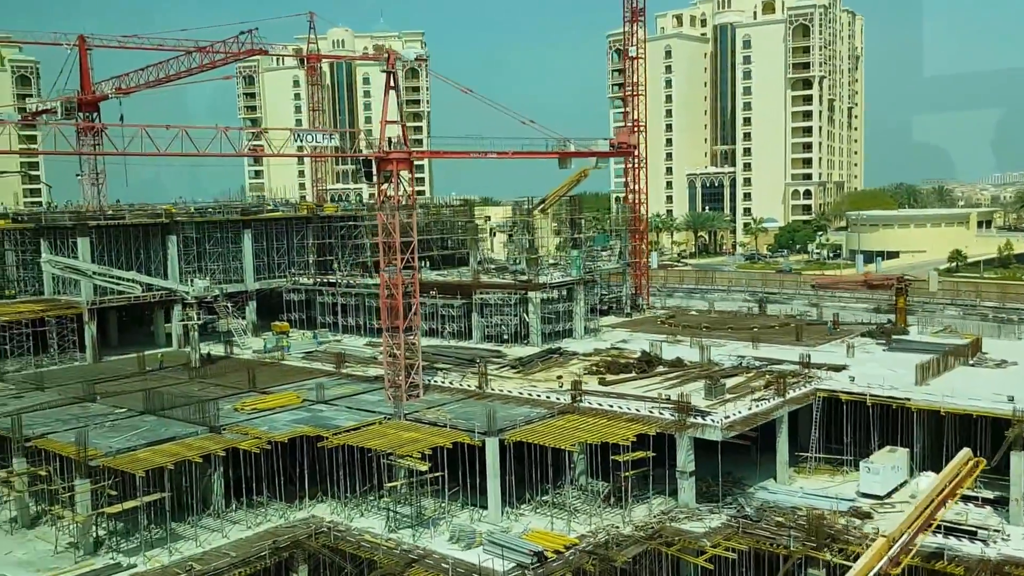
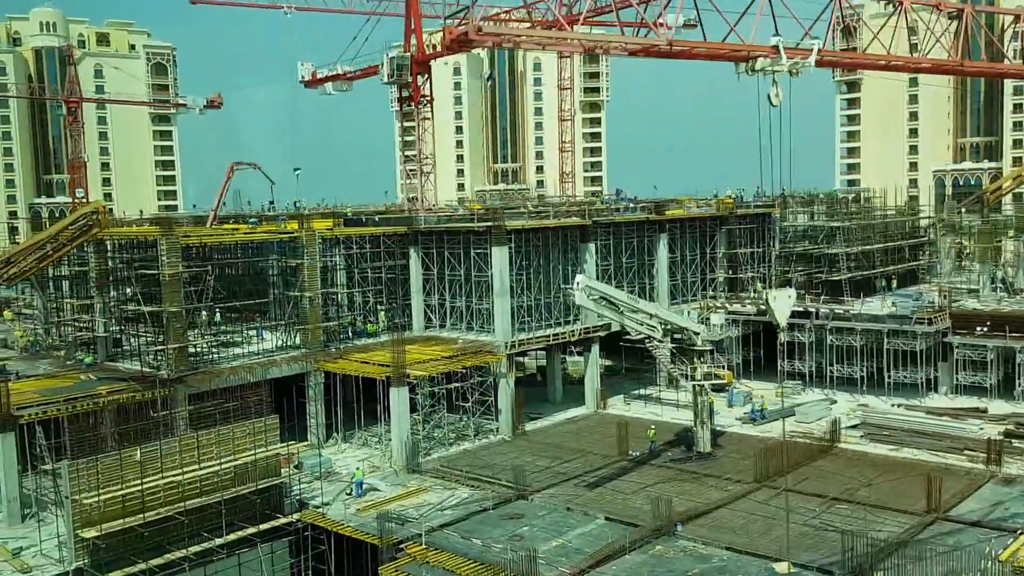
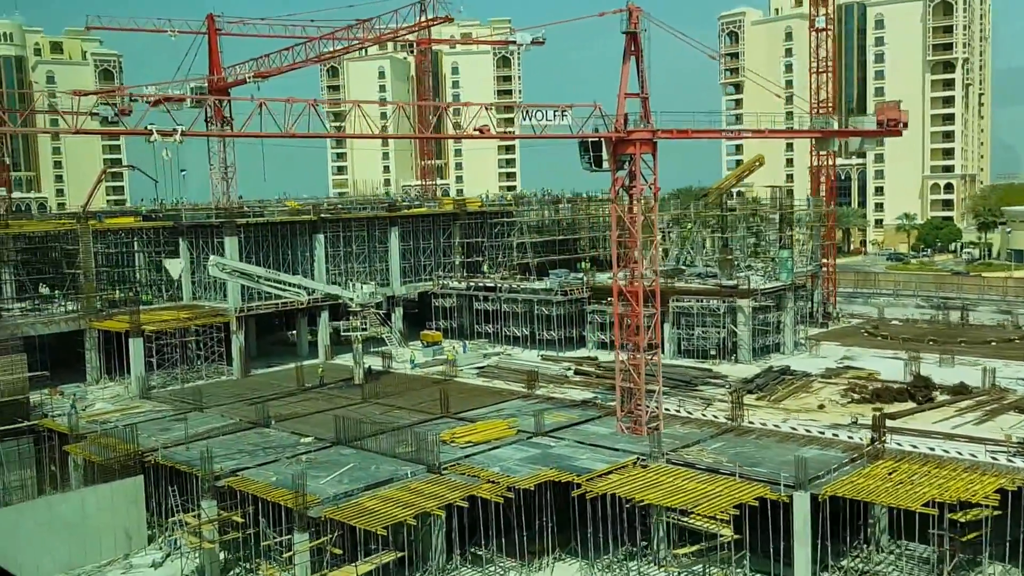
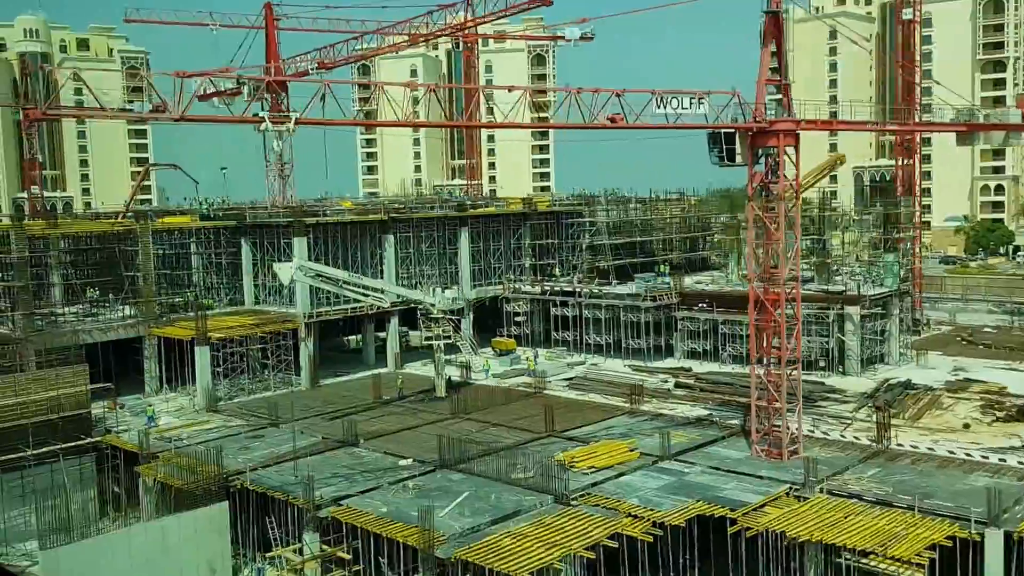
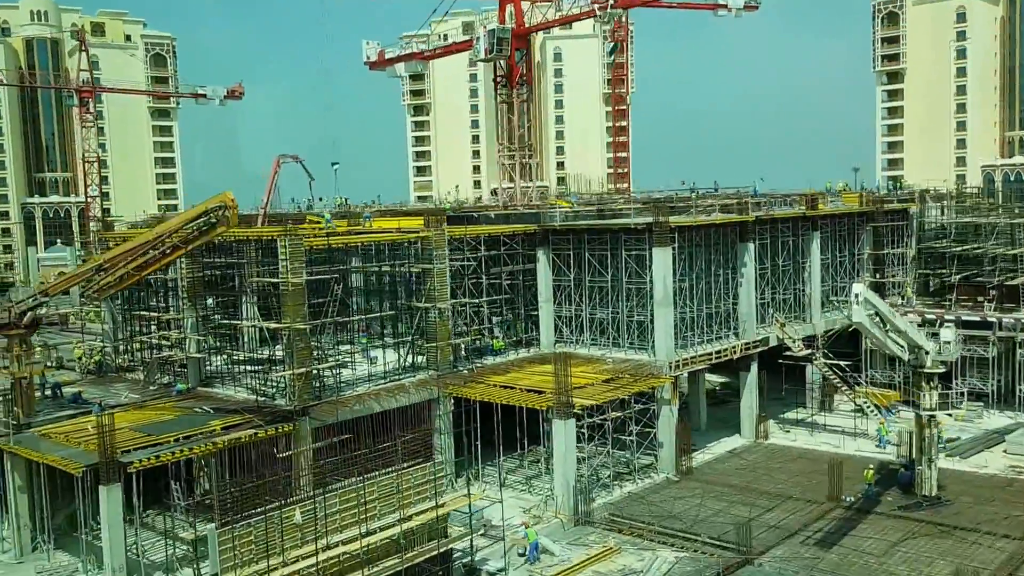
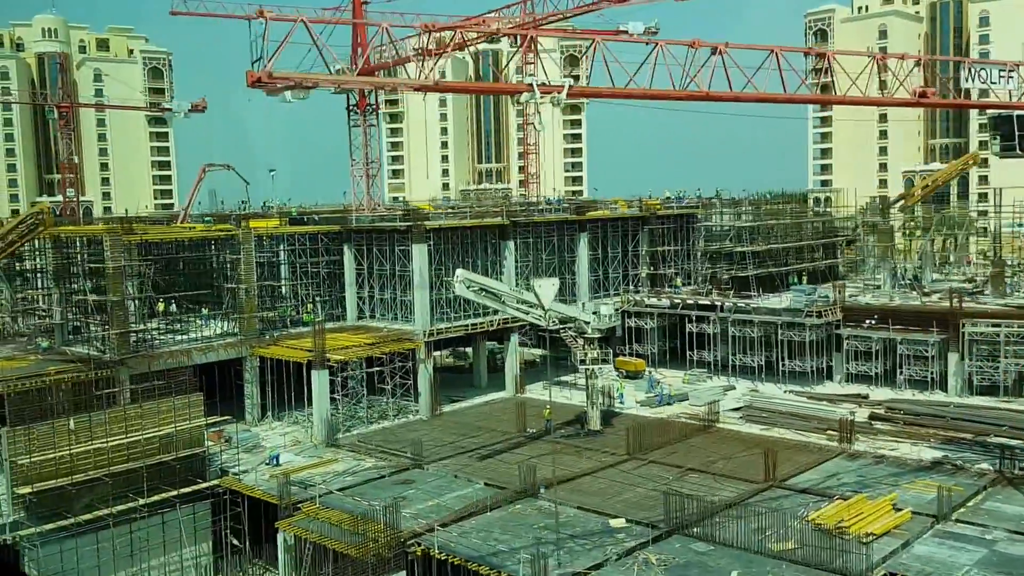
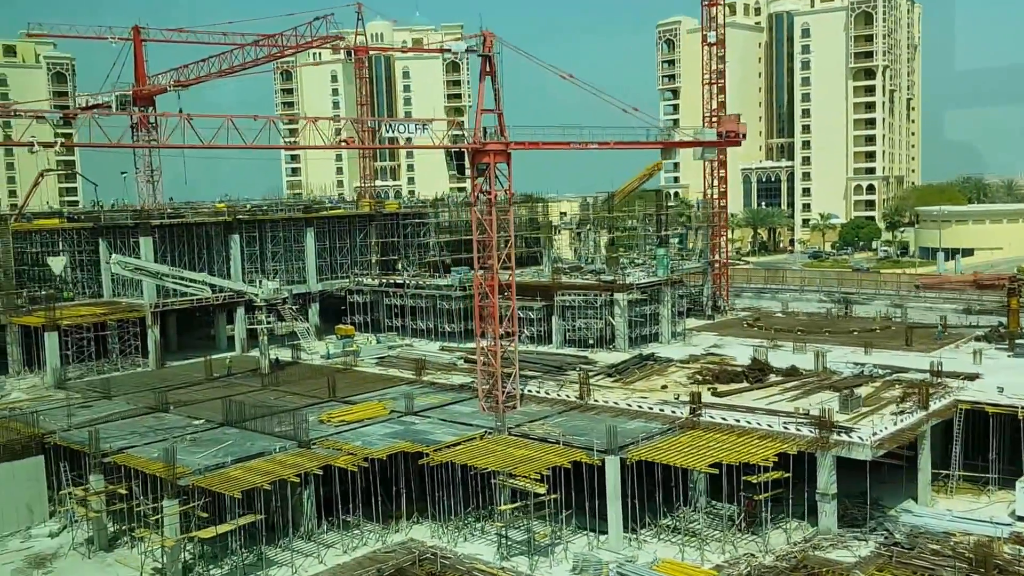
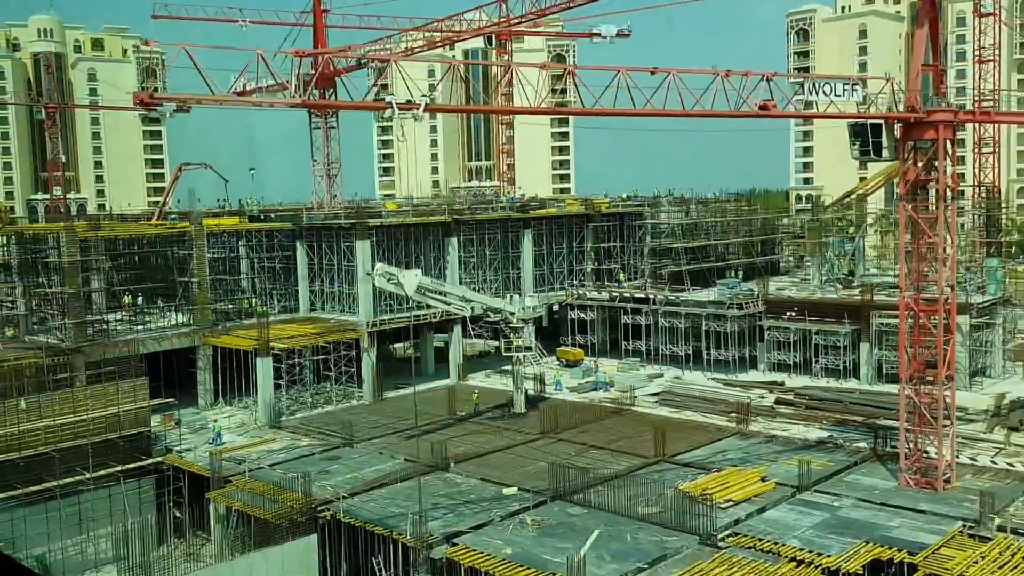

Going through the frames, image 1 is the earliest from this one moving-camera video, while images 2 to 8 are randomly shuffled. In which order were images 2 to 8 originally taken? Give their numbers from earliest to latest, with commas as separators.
7, 3, 4, 8, 6, 2, 5
